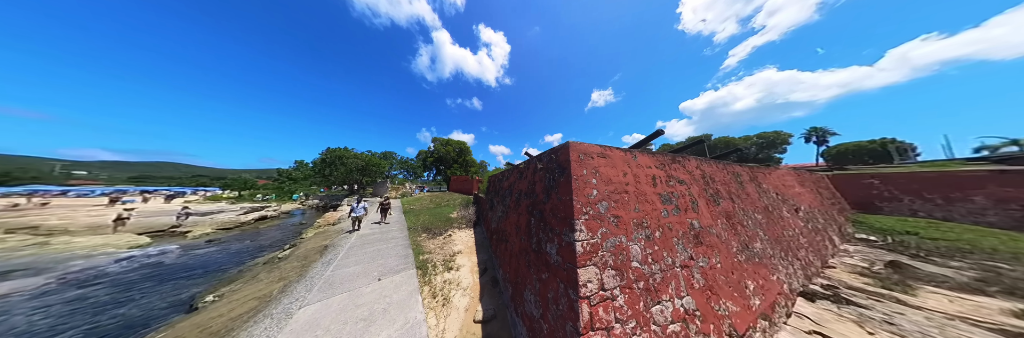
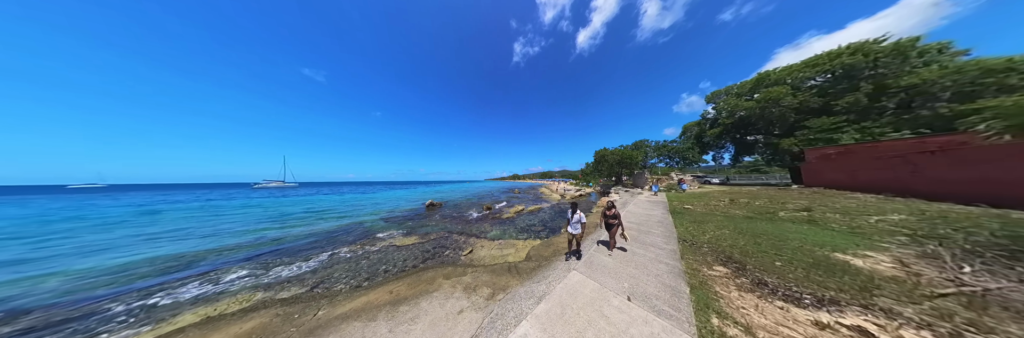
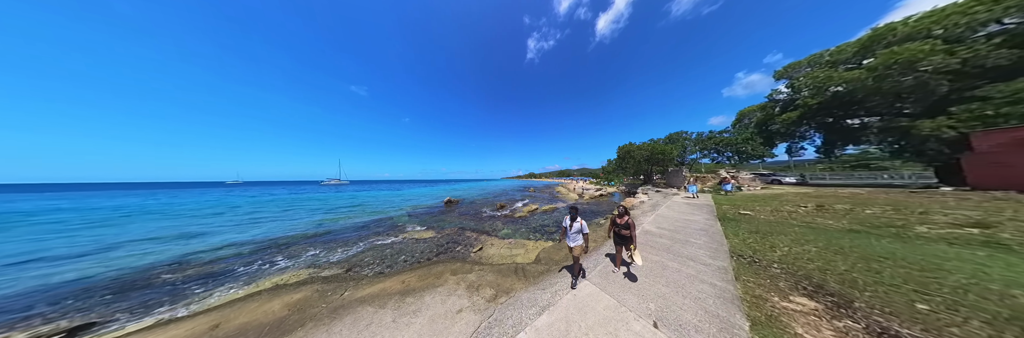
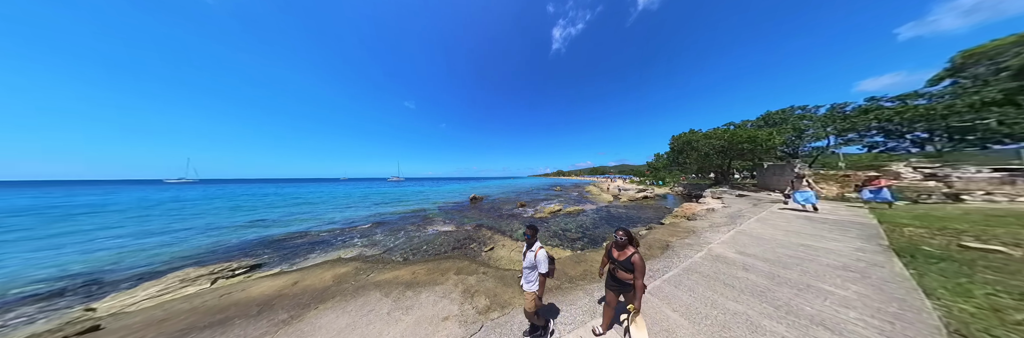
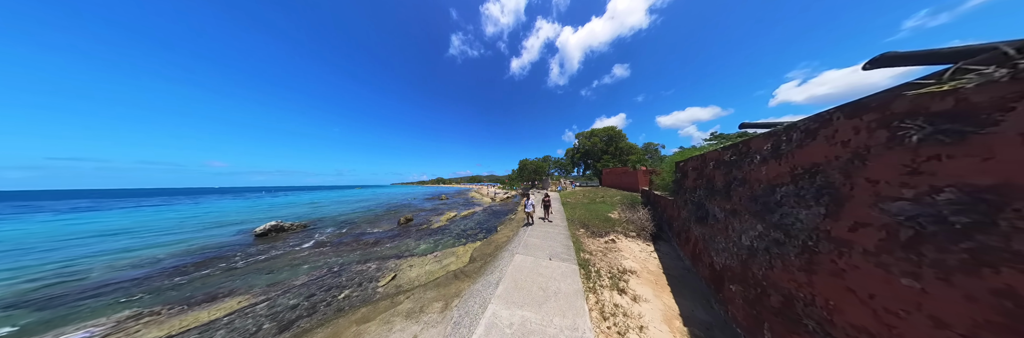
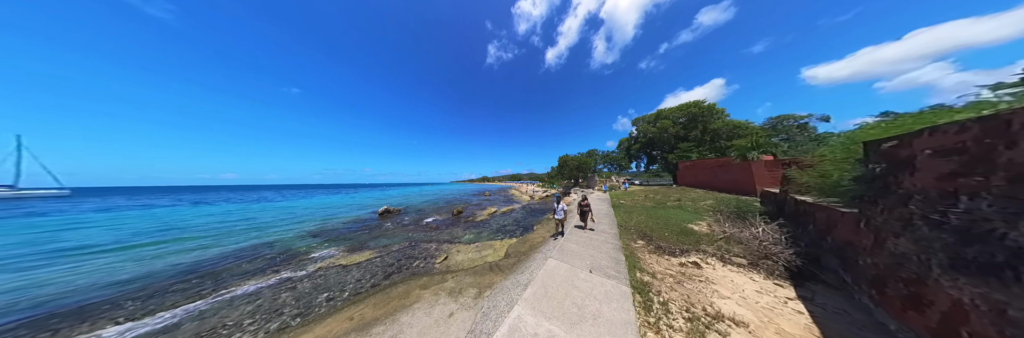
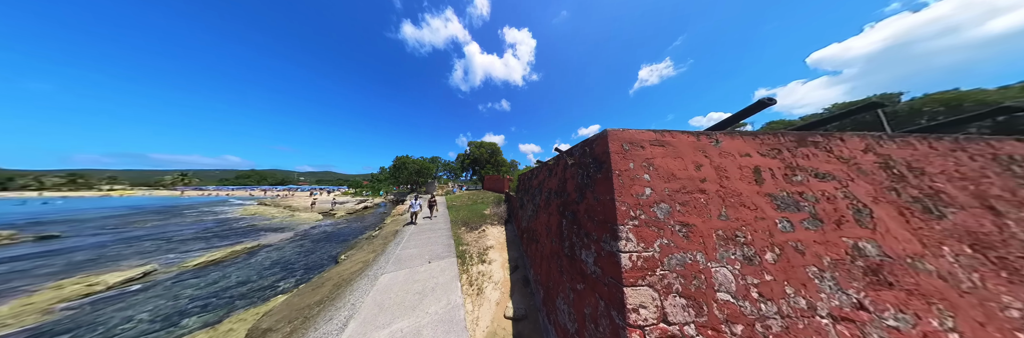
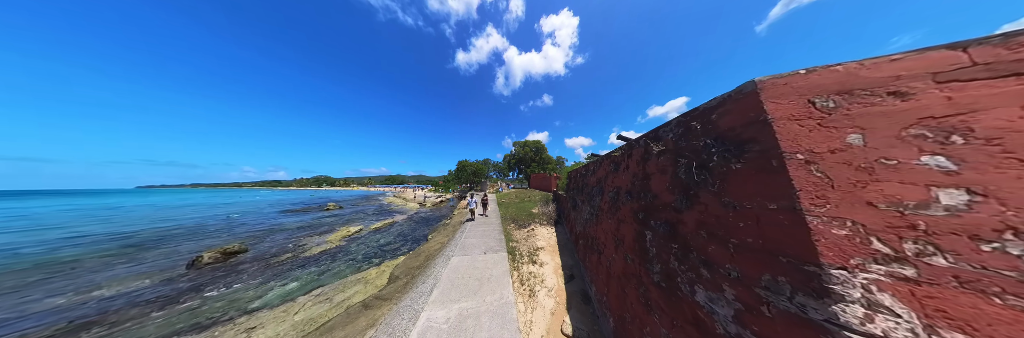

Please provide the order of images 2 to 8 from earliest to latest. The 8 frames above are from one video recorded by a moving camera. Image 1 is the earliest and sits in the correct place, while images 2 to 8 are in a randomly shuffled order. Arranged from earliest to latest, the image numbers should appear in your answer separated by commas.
7, 8, 5, 6, 2, 3, 4
